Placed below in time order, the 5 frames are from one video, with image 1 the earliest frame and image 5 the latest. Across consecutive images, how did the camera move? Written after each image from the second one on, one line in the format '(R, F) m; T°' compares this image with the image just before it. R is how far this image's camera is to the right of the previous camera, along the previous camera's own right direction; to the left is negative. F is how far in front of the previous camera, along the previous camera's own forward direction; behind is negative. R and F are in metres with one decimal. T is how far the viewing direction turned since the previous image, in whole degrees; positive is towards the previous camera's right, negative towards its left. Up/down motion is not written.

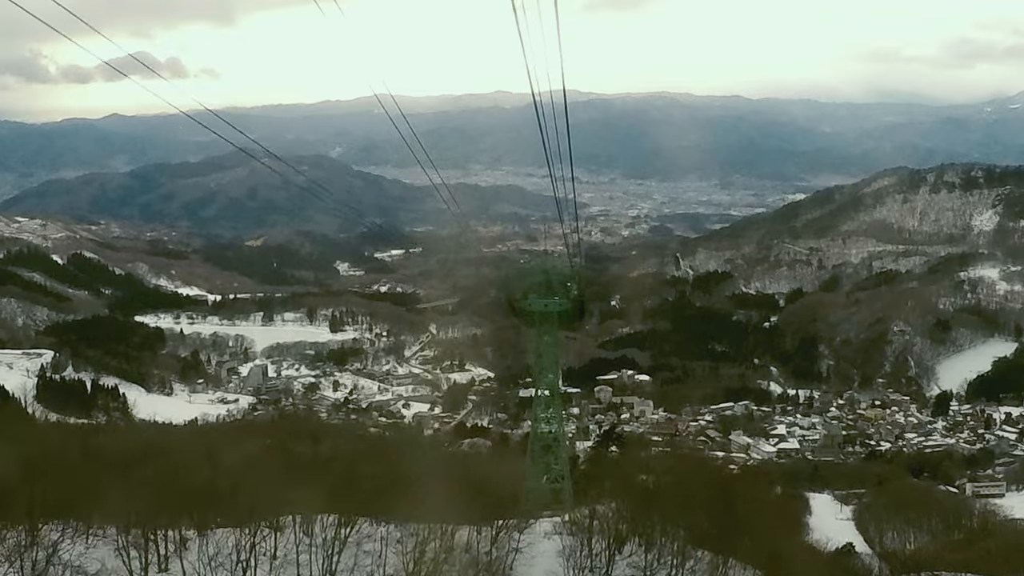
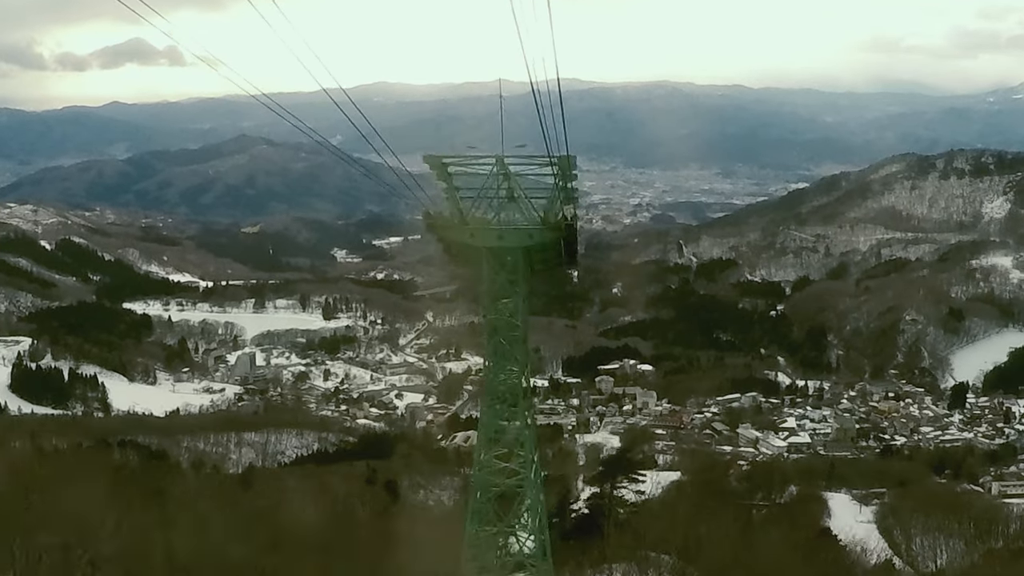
(0.0, +0.6) m; 0°
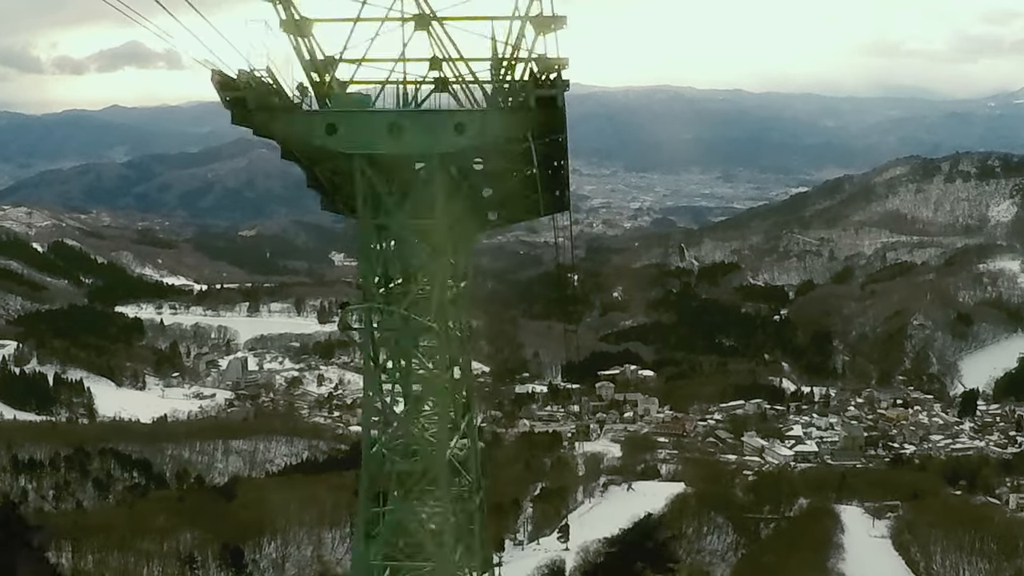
(0.0, +0.3) m; 0°
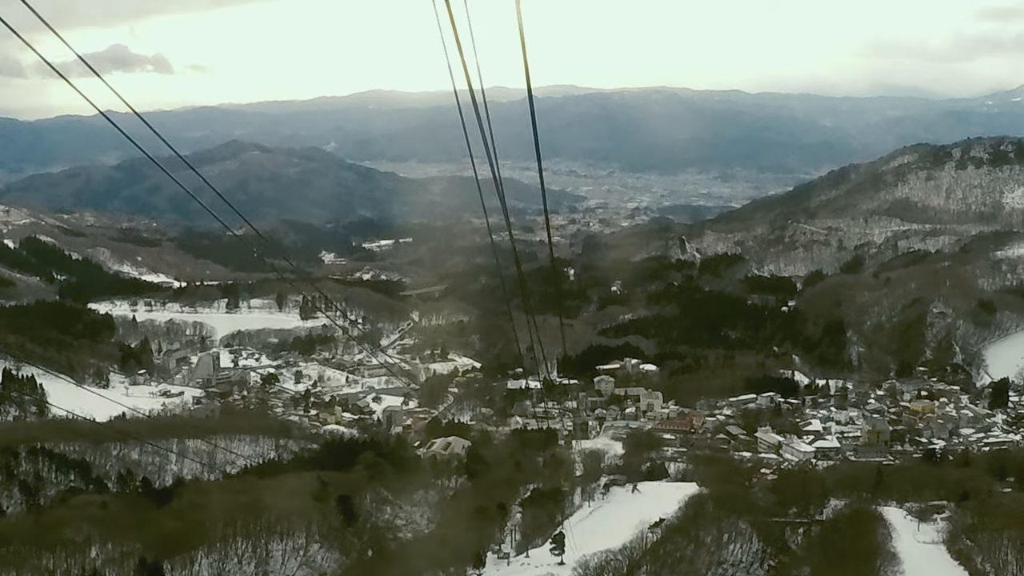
(+0.1, +1.0) m; 0°
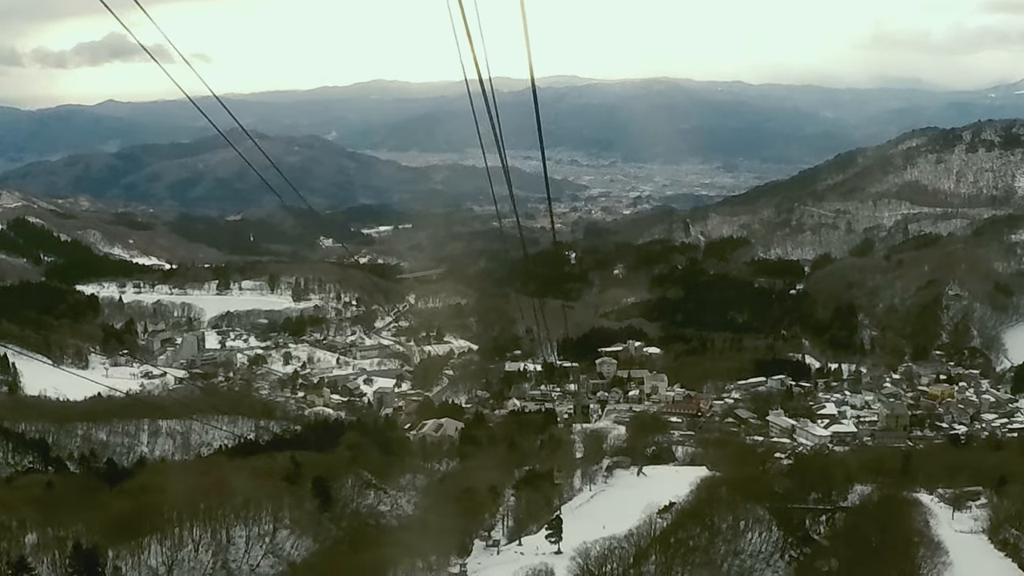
(0.0, +0.6) m; 0°
